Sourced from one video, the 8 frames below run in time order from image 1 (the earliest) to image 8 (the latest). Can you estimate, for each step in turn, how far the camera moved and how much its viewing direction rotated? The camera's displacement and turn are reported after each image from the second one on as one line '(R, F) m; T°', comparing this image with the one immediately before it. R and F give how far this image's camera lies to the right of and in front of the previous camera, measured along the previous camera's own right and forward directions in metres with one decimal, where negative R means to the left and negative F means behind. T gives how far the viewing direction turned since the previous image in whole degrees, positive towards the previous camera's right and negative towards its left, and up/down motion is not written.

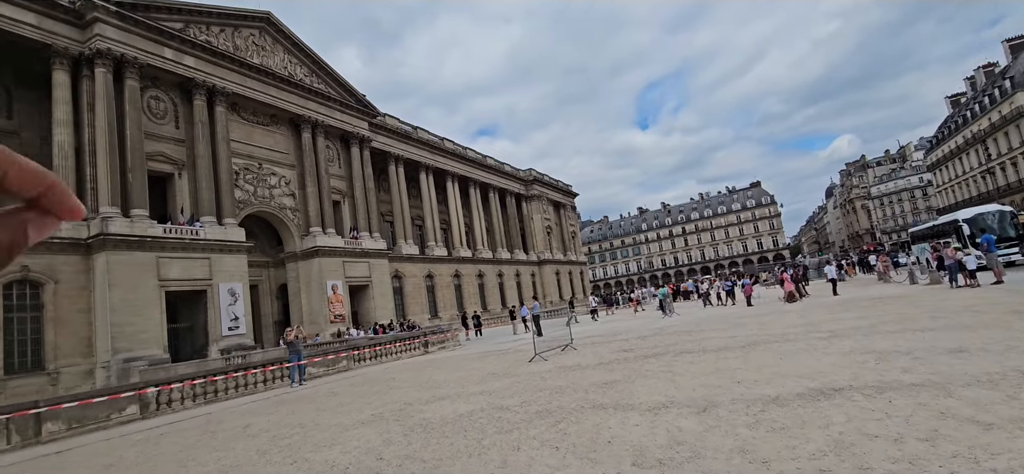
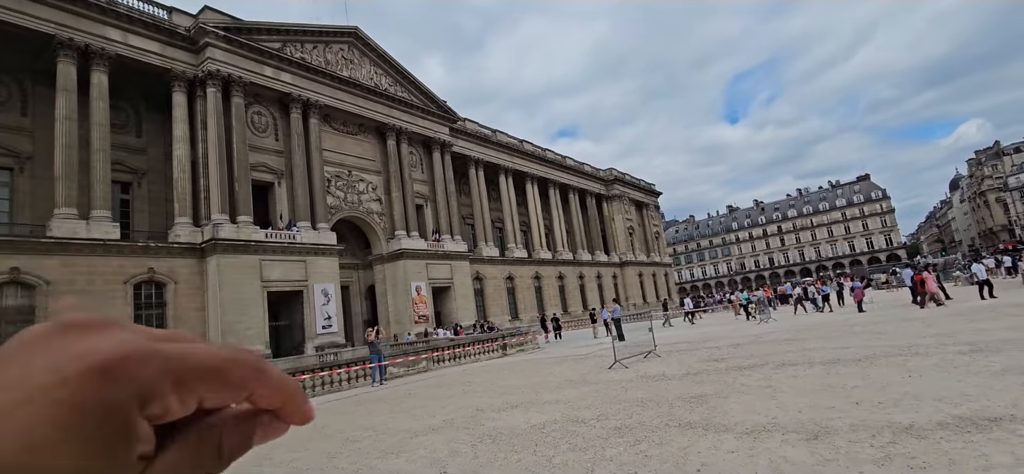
(+0.1, +0.3) m; -9°
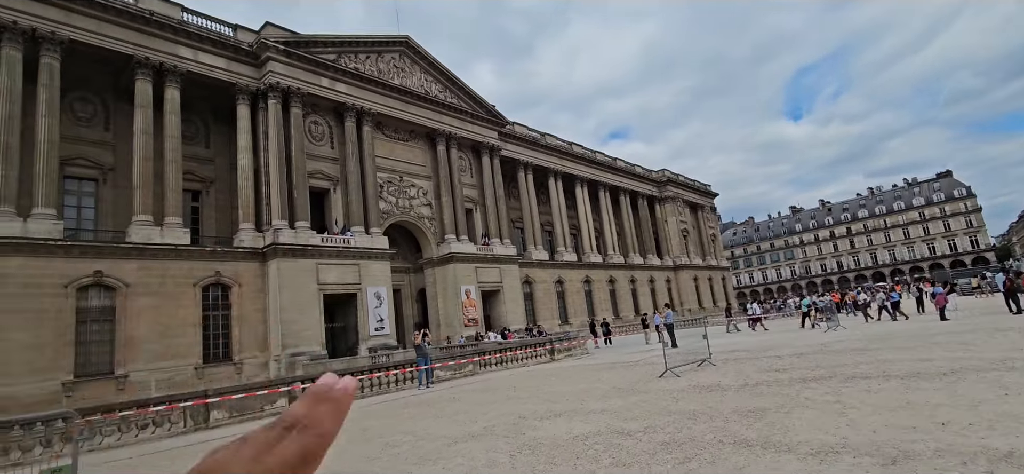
(+0.1, +0.2) m; -6°
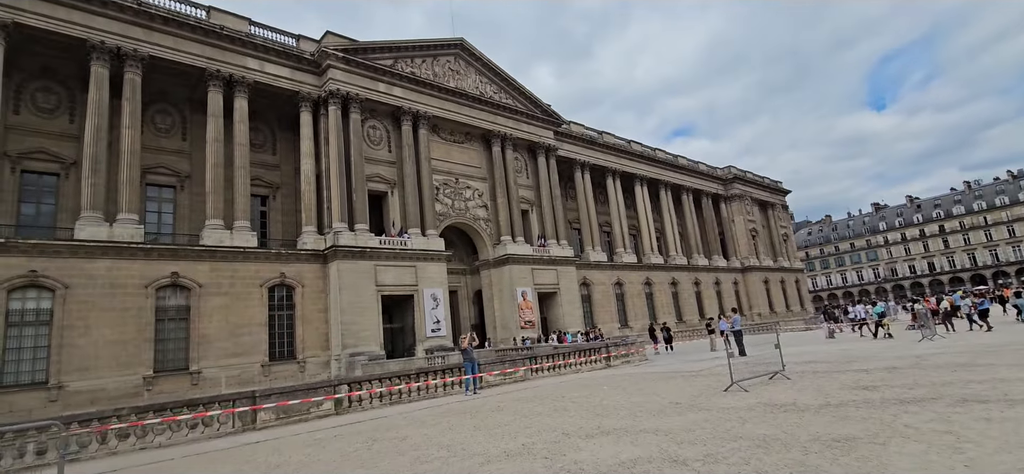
(+0.2, +0.4) m; -7°
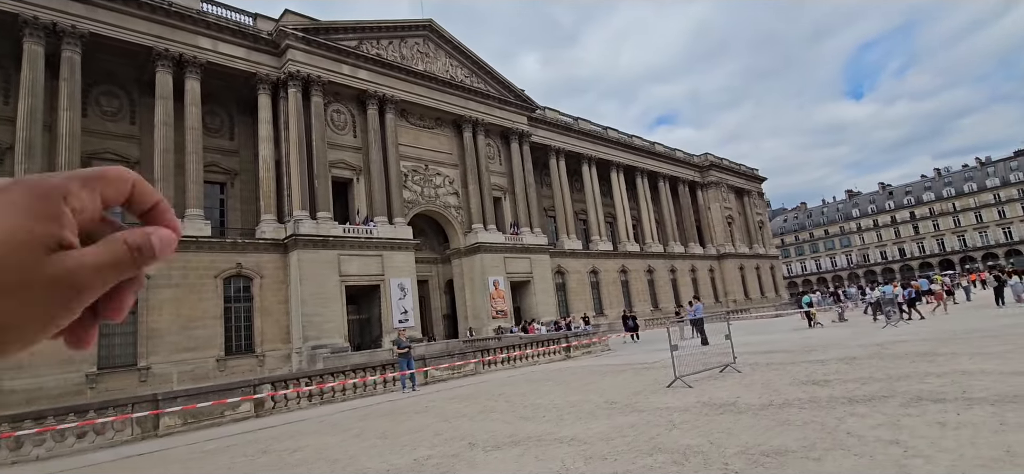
(+0.7, +0.6) m; +2°
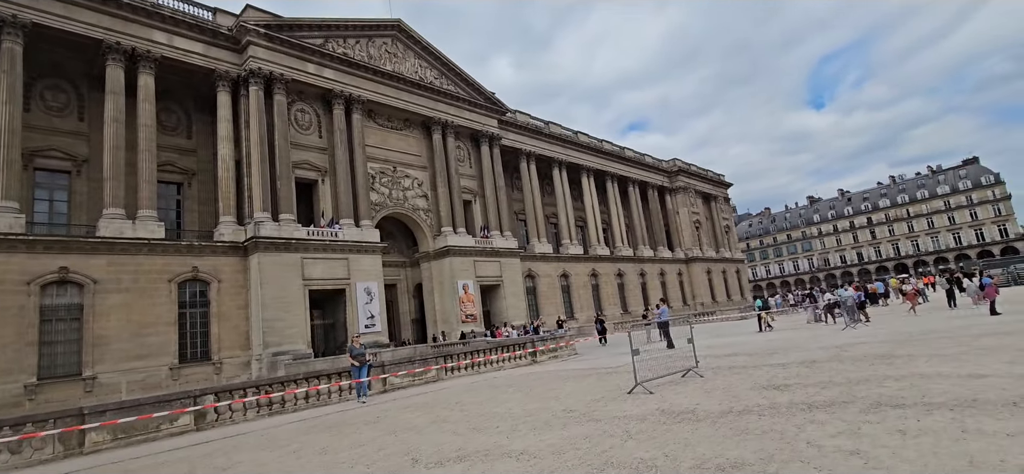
(+0.2, +0.2) m; +3°
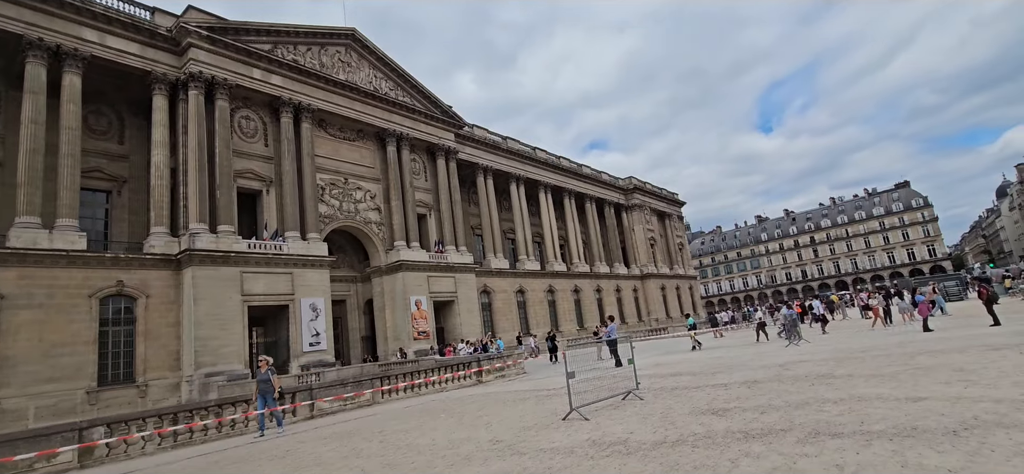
(+0.3, +0.4) m; +4°
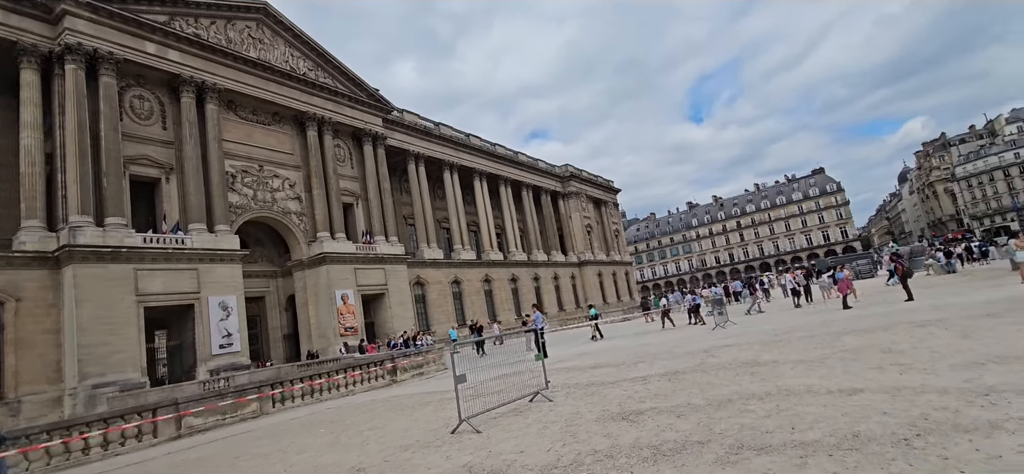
(+0.5, +0.8) m; +6°
